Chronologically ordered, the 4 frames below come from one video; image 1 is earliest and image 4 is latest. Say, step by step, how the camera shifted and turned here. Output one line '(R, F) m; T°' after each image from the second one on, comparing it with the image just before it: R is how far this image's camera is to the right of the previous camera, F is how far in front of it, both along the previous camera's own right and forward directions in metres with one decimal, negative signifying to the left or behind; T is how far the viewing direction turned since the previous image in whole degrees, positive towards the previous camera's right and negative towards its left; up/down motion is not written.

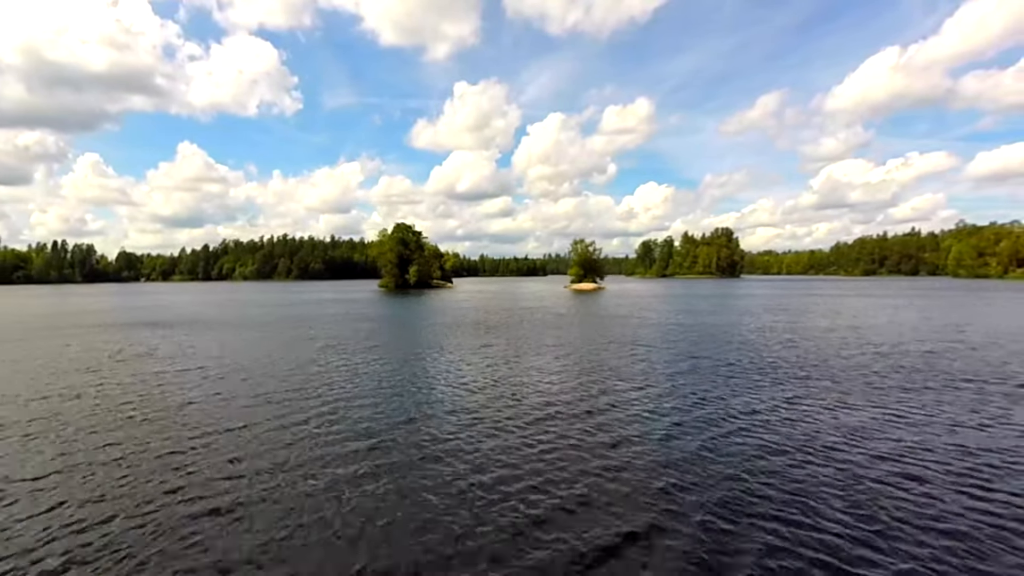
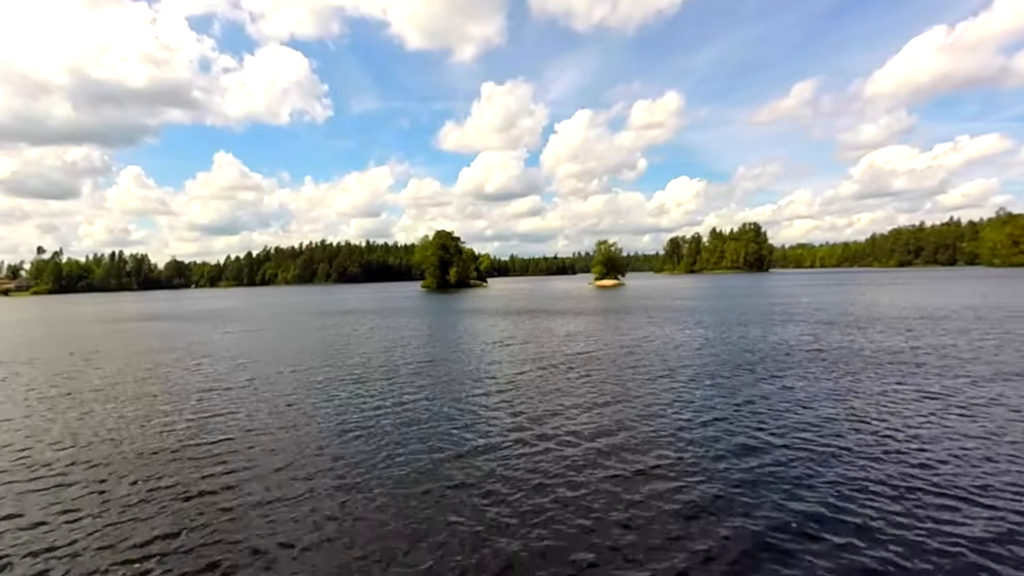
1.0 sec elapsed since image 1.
(0.0, -5.8) m; -3°
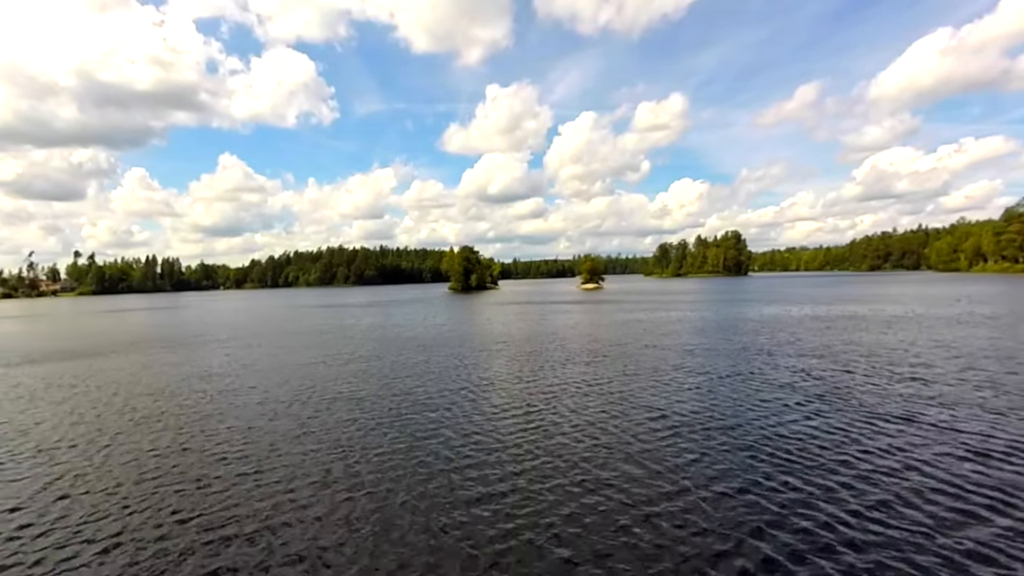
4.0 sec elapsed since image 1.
(-0.6, -18.8) m; 0°
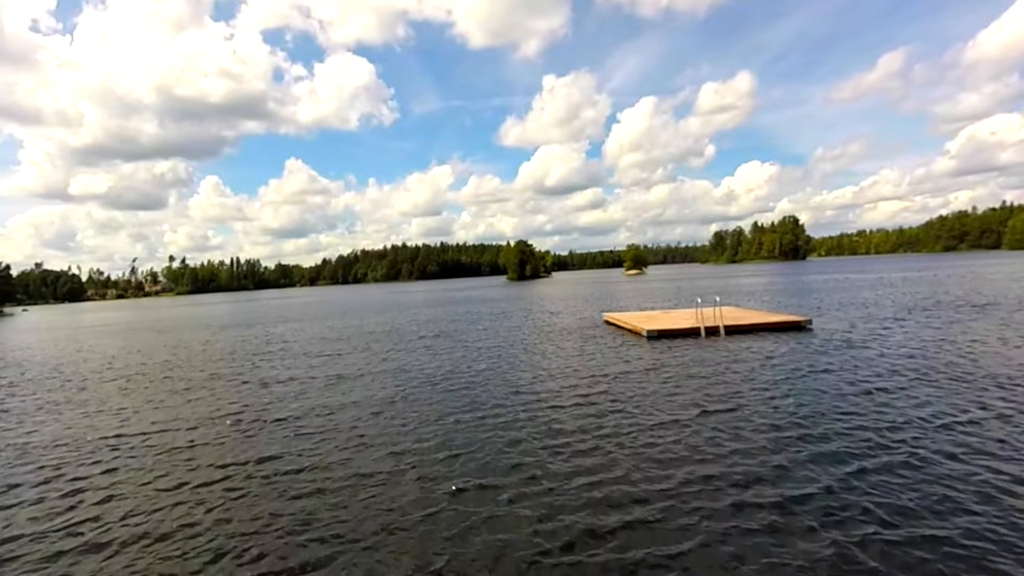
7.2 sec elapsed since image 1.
(+1.1, -7.2) m; -6°
